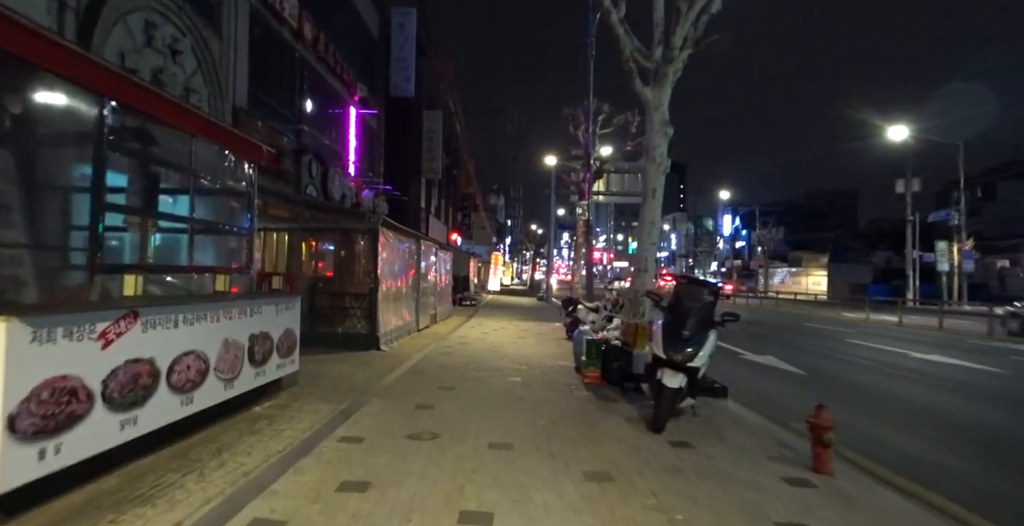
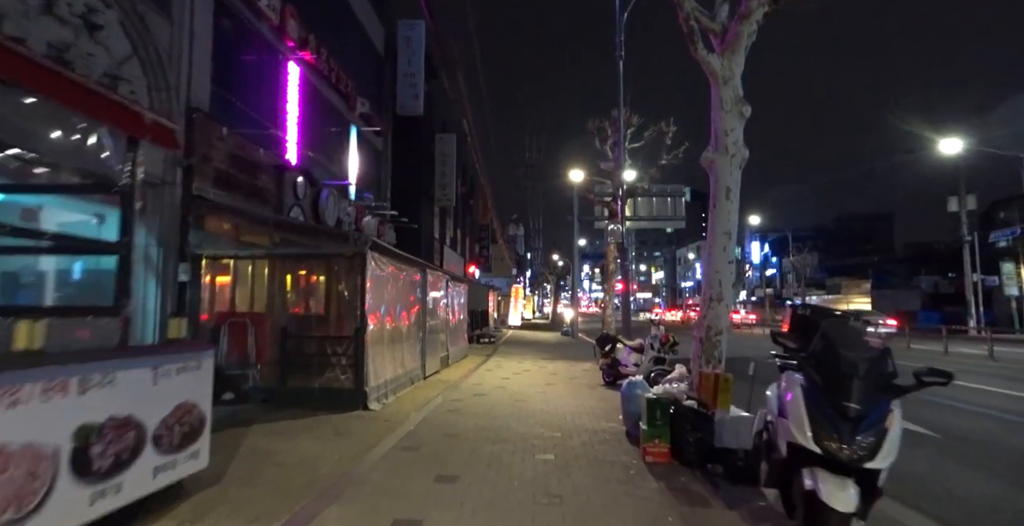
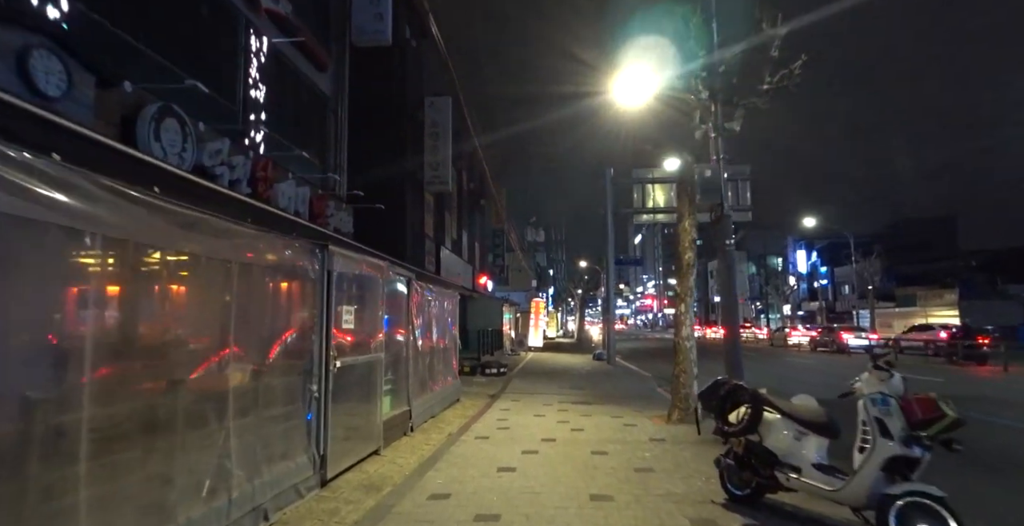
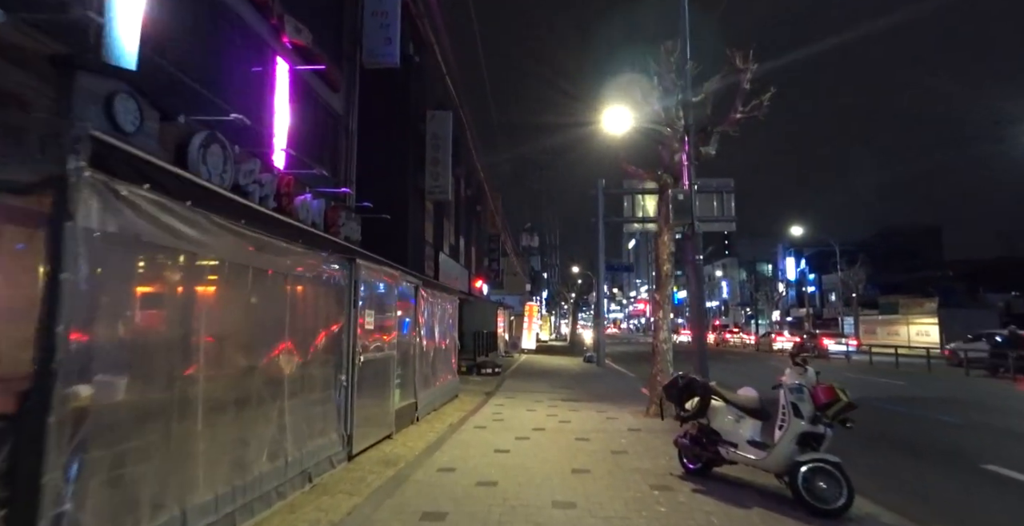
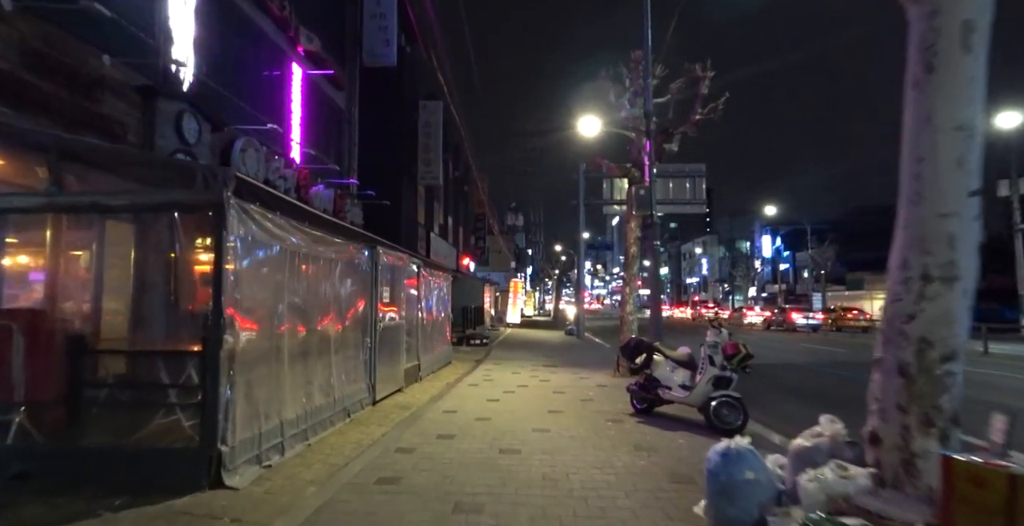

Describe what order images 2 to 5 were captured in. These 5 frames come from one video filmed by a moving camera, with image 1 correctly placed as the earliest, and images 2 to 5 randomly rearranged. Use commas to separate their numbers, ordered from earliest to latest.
2, 5, 4, 3
